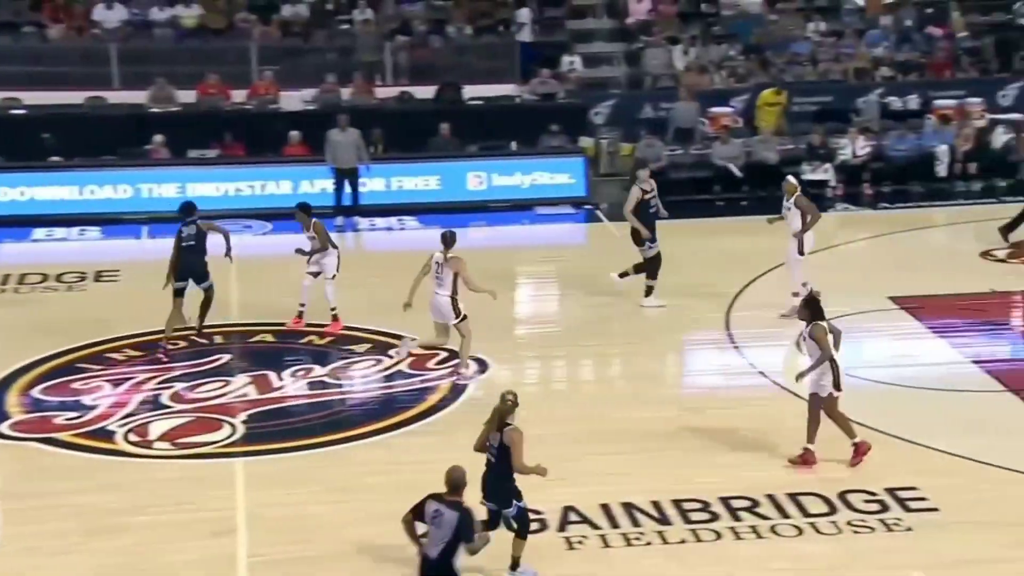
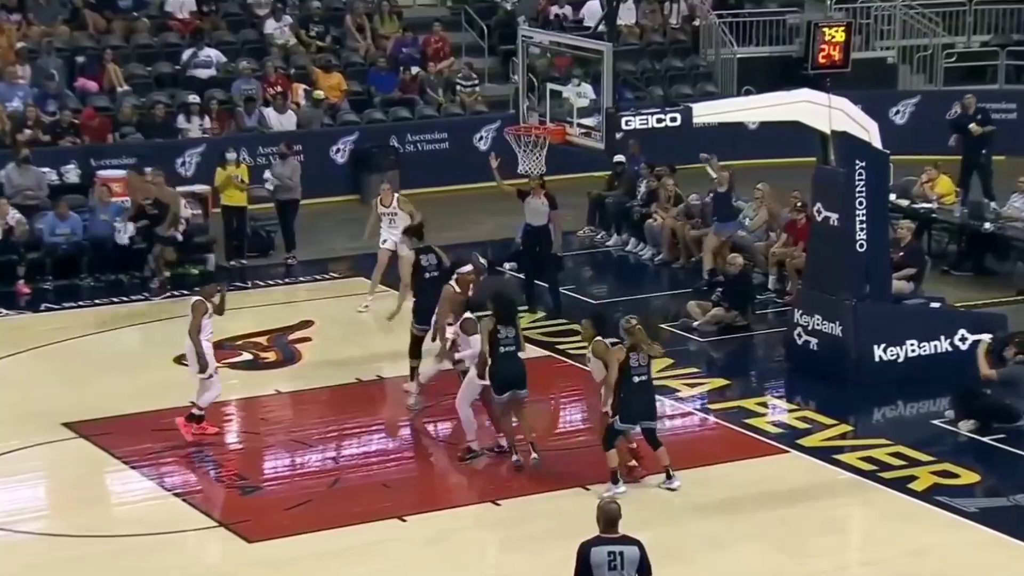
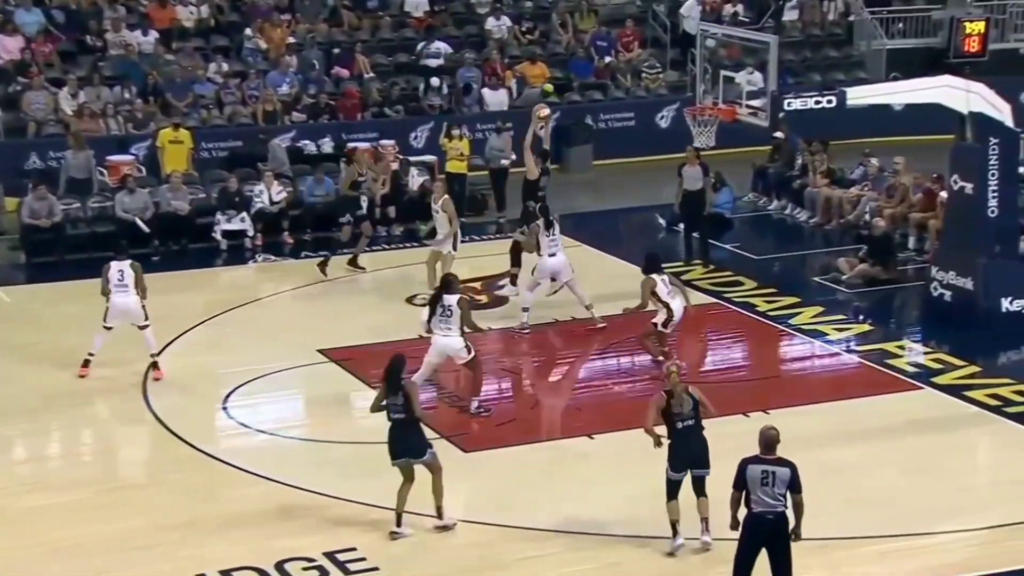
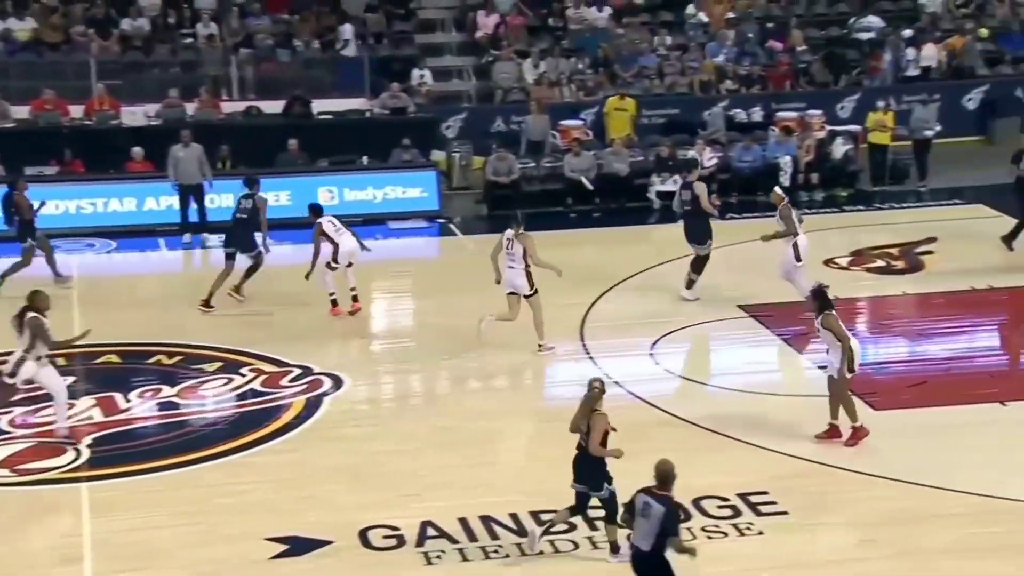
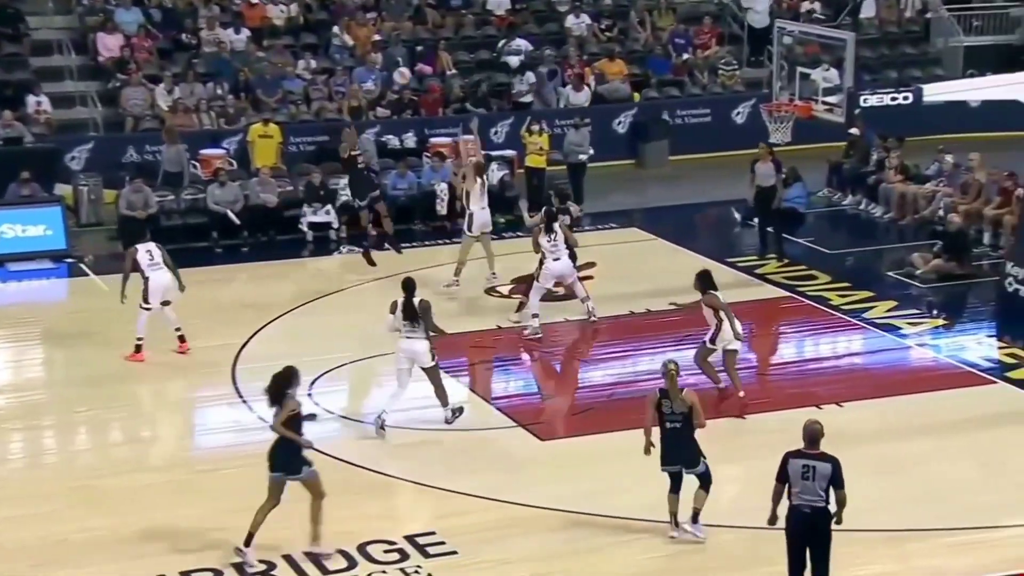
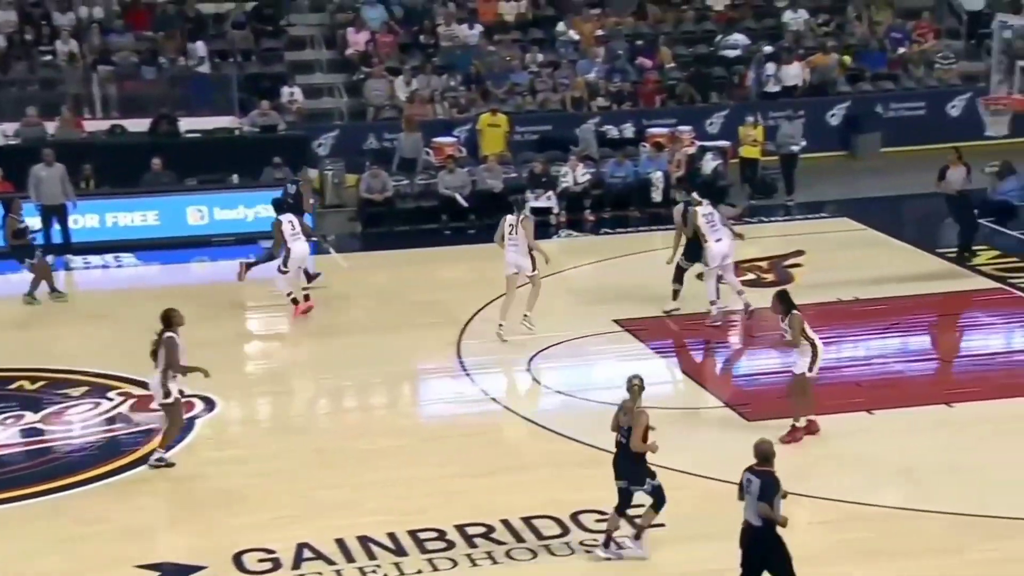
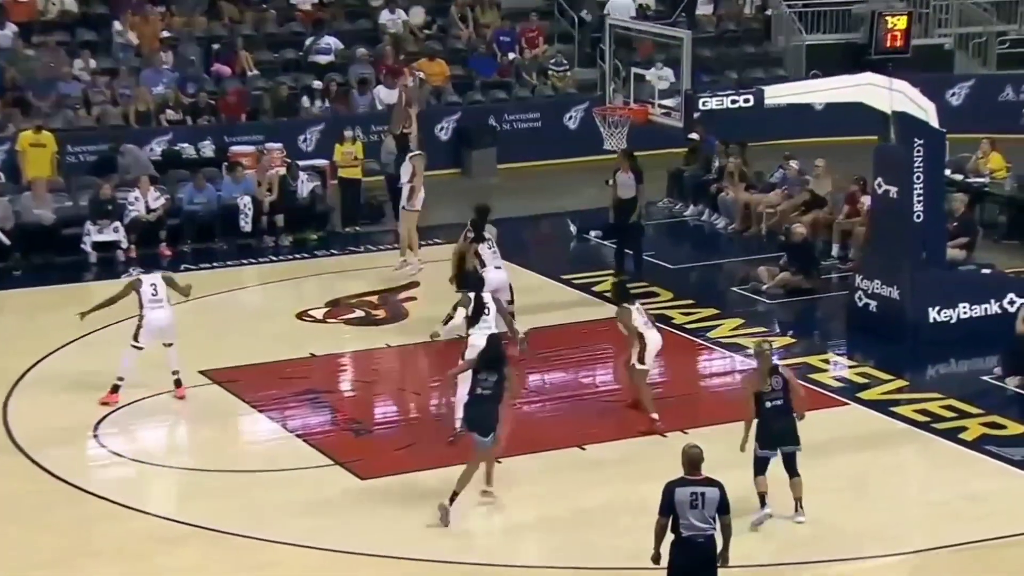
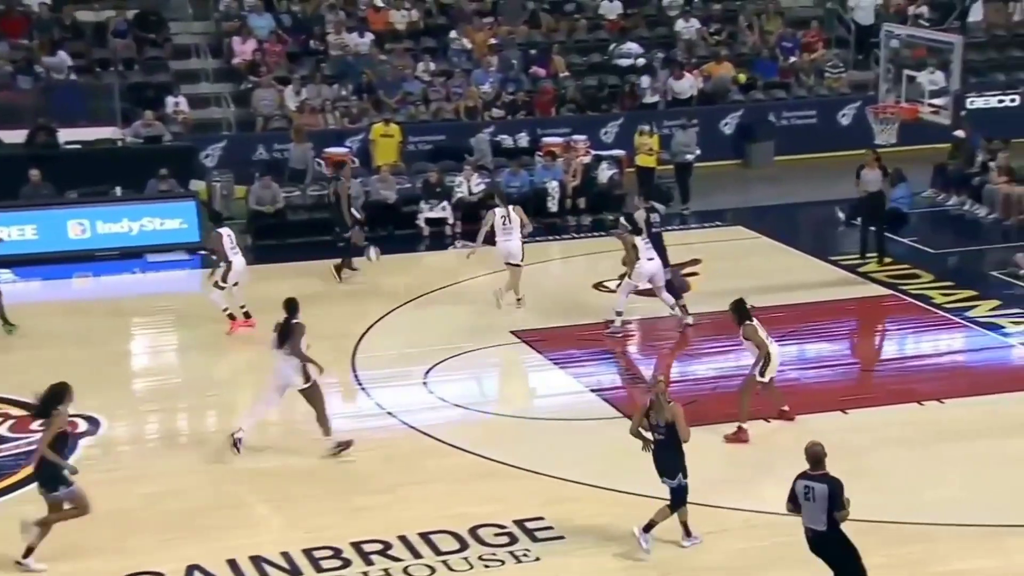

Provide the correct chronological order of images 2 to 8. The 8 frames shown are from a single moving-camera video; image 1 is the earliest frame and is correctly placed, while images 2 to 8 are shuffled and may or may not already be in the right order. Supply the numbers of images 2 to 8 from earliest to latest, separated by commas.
4, 6, 8, 5, 3, 7, 2
